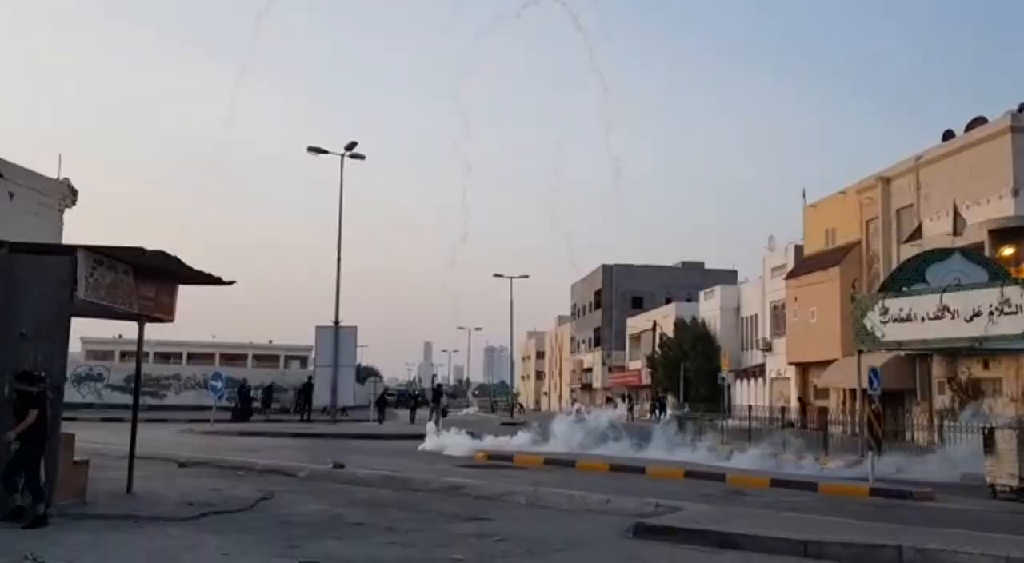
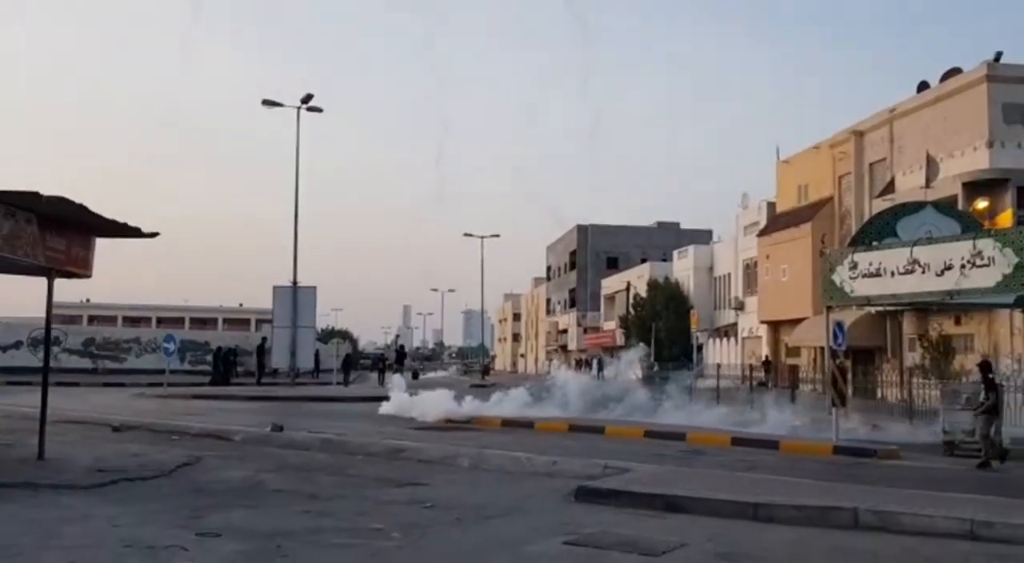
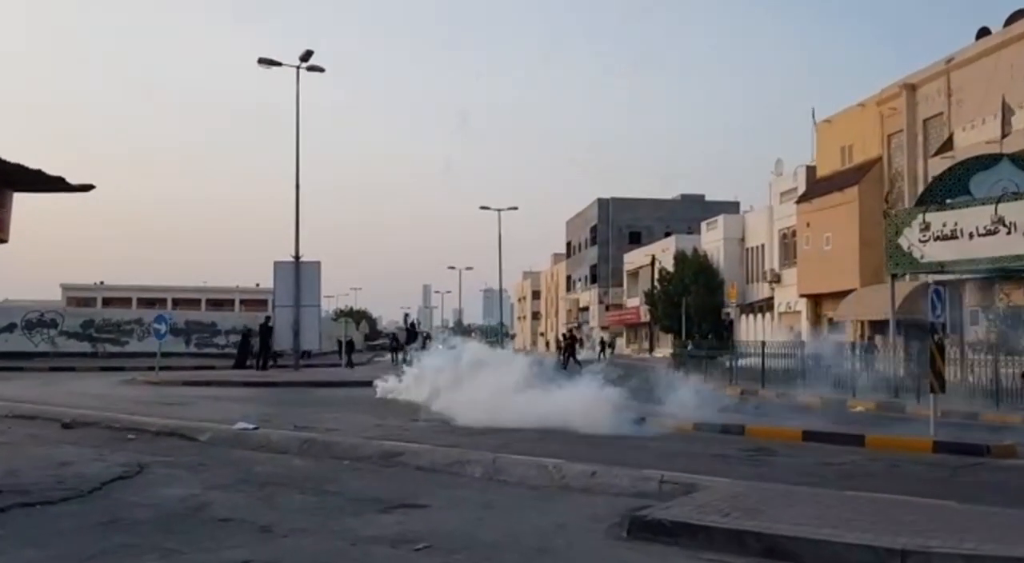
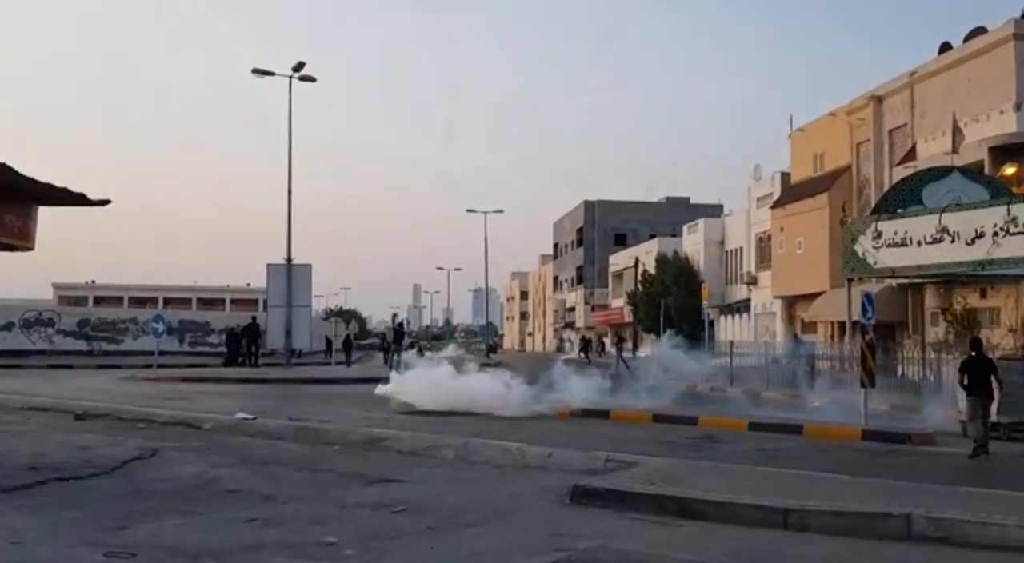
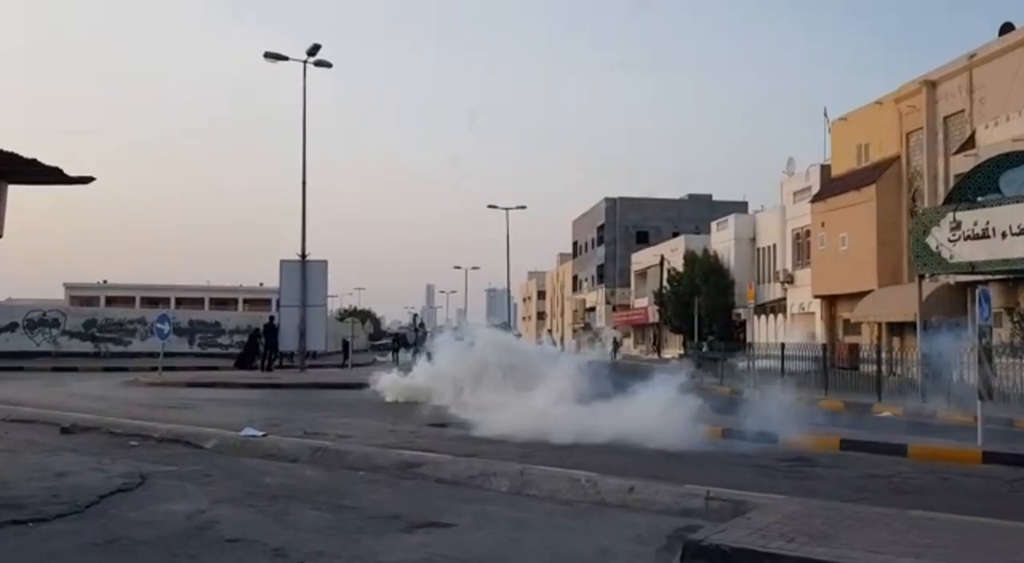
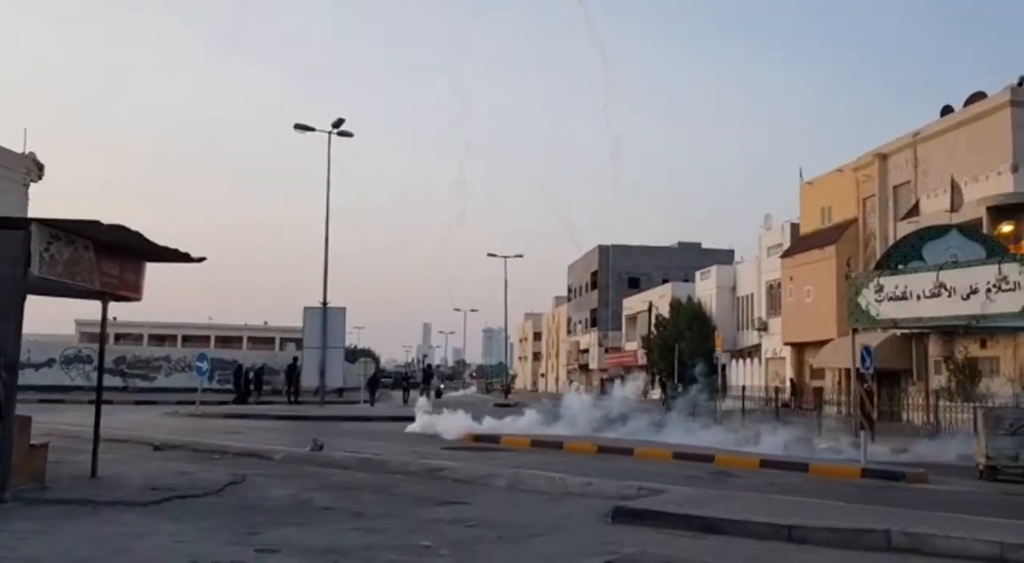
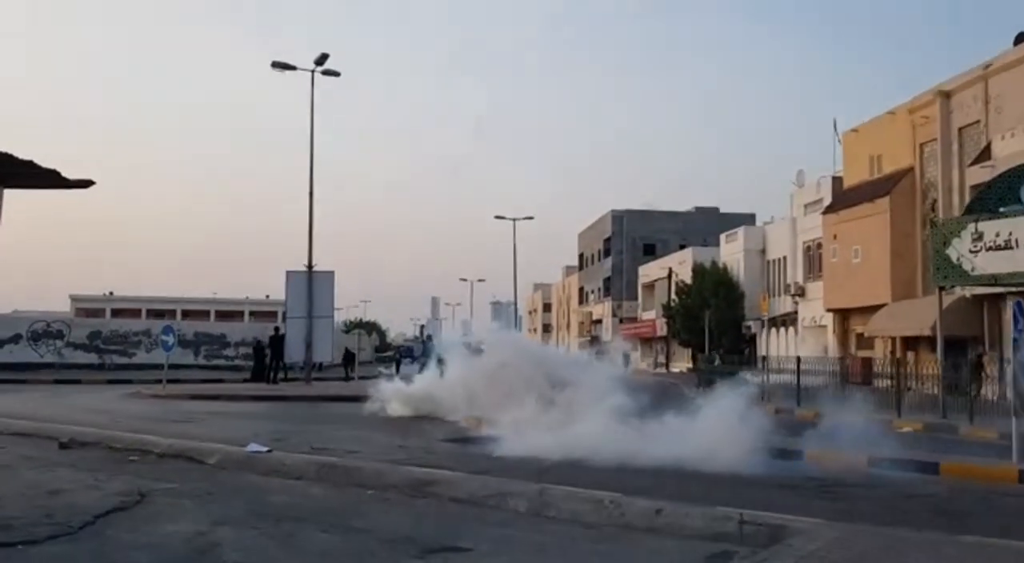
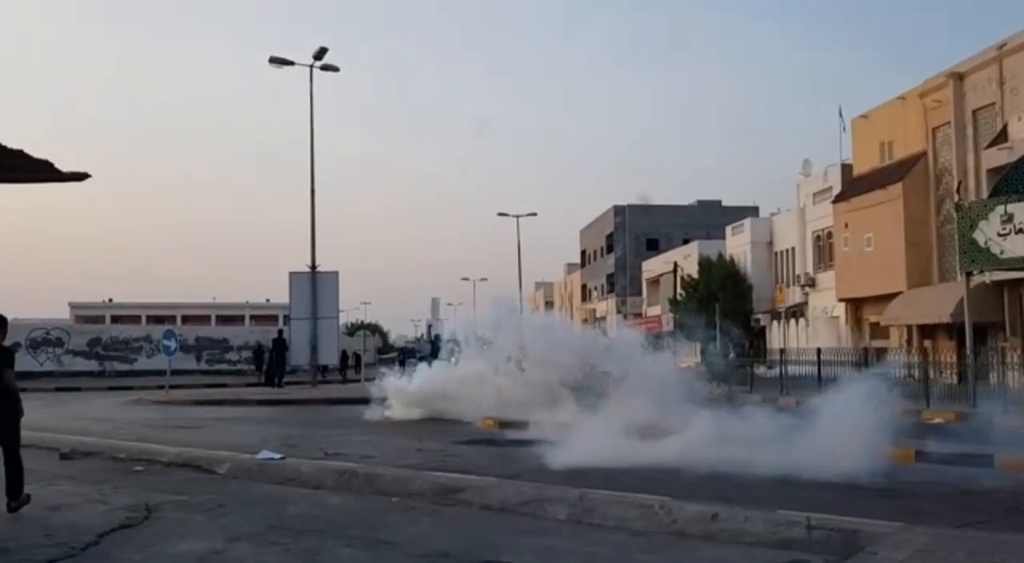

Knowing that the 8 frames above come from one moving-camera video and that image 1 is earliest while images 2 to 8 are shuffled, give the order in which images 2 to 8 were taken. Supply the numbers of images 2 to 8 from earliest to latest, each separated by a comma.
6, 2, 4, 3, 5, 7, 8
